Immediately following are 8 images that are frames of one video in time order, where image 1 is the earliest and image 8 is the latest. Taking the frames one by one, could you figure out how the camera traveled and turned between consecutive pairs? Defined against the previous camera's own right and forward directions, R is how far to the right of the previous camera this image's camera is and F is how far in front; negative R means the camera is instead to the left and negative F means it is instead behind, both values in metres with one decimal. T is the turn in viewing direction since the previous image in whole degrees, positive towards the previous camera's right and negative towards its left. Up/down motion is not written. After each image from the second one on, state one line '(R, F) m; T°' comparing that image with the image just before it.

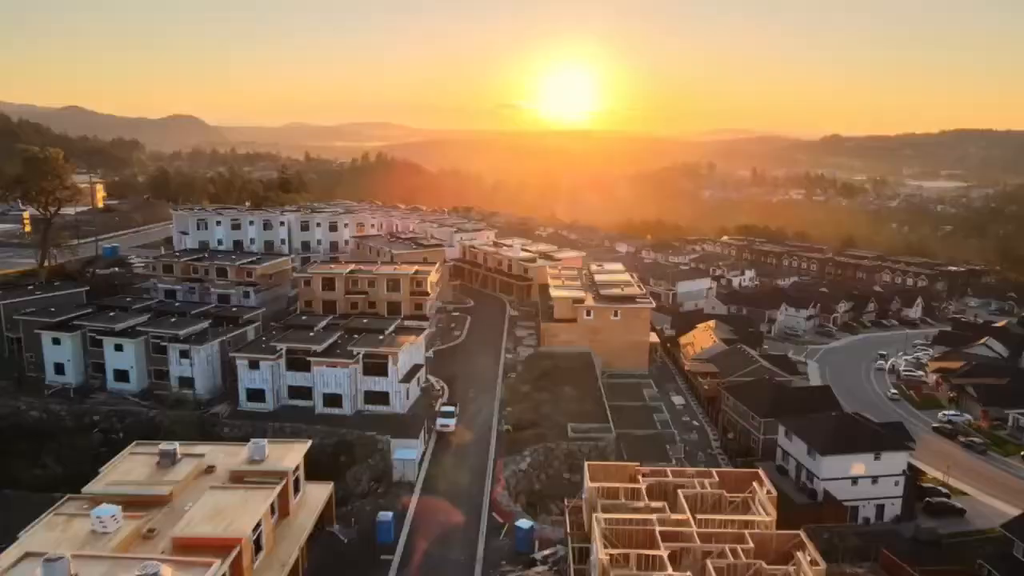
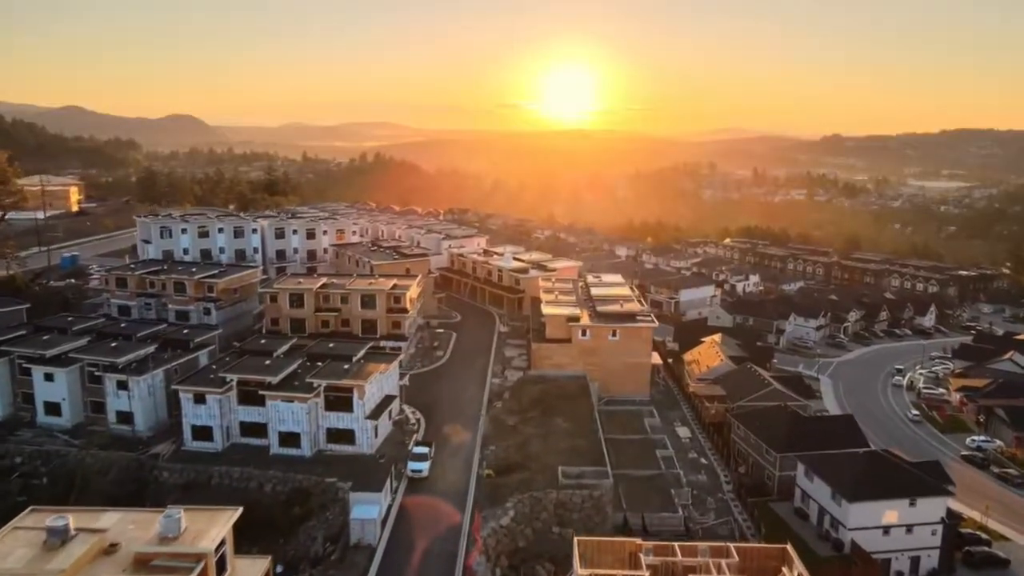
(+0.4, +2.4) m; 0°
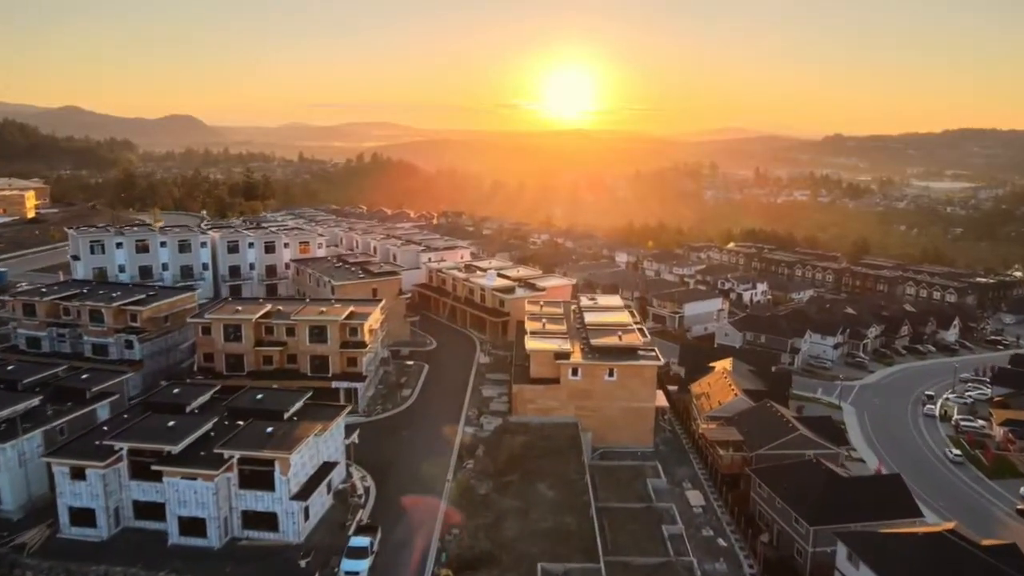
(+0.6, +3.7) m; 0°
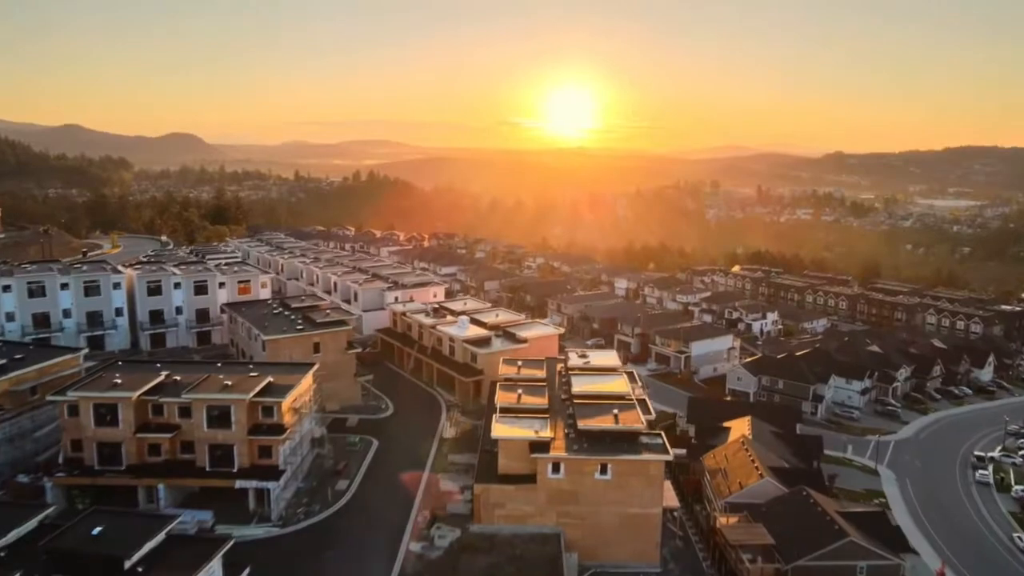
(+0.7, +4.5) m; 0°
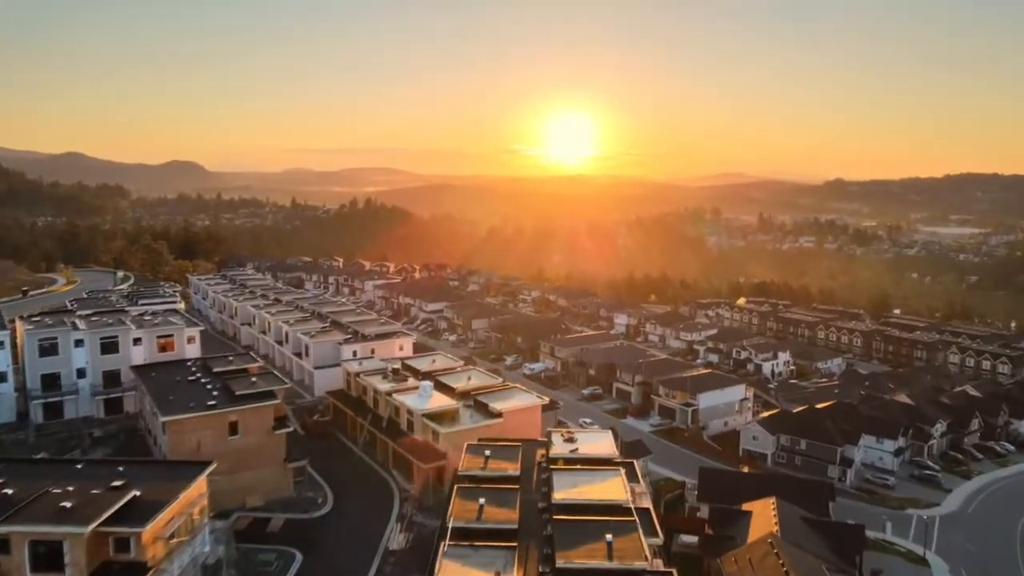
(+0.7, +4.1) m; 0°
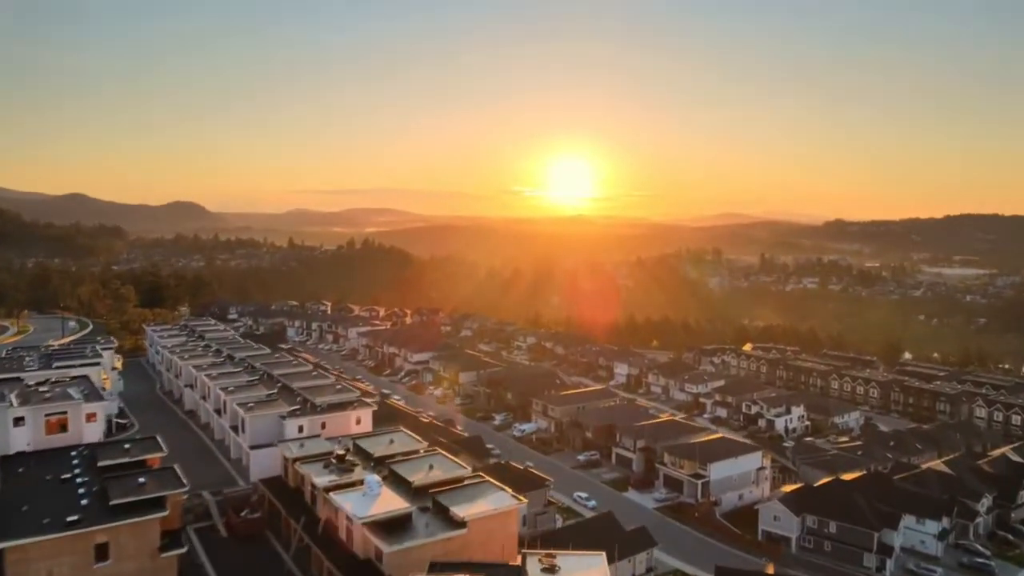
(+0.6, +3.8) m; 0°
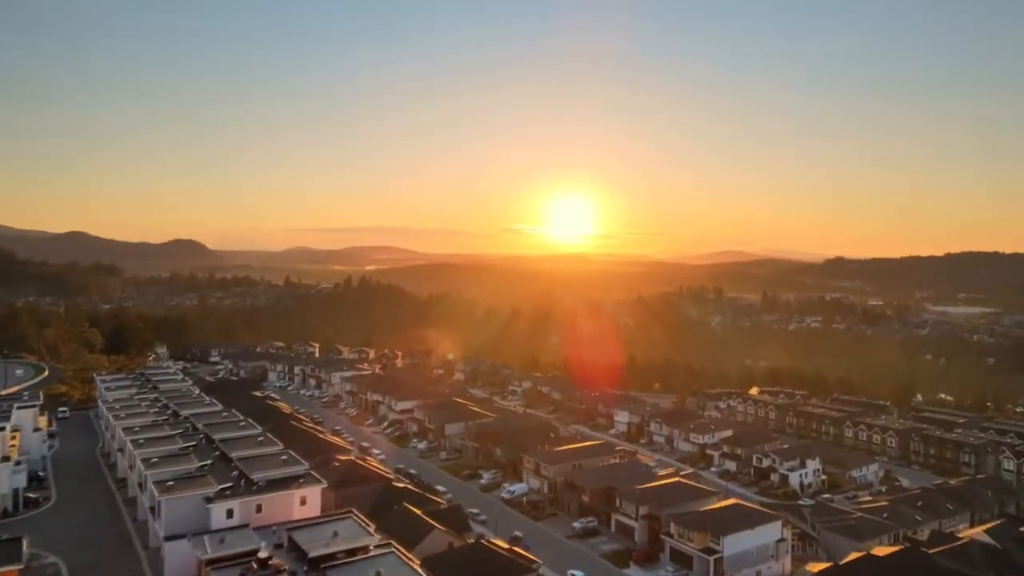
(+0.5, +3.3) m; 0°
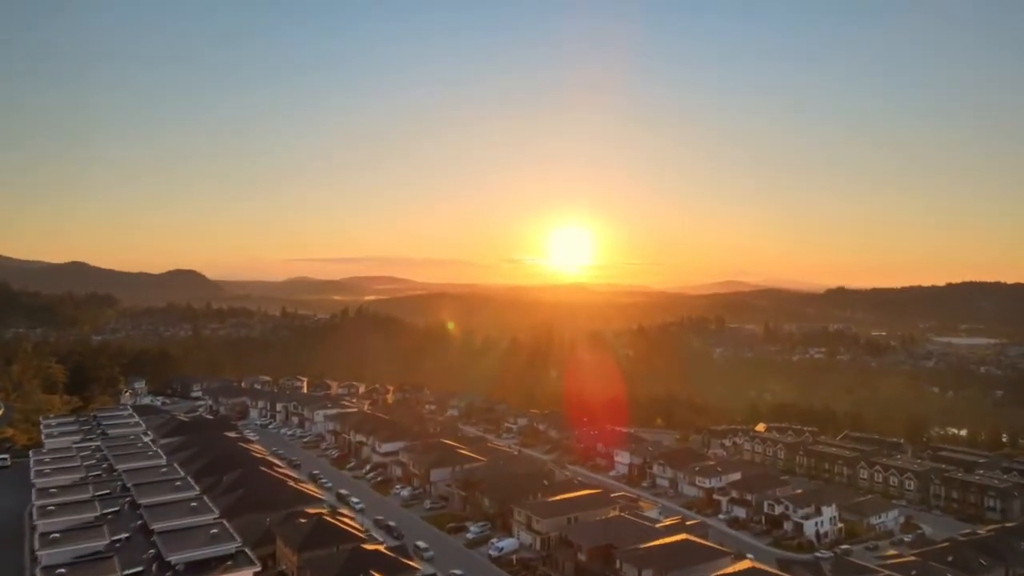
(+0.5, +3.0) m; 0°
